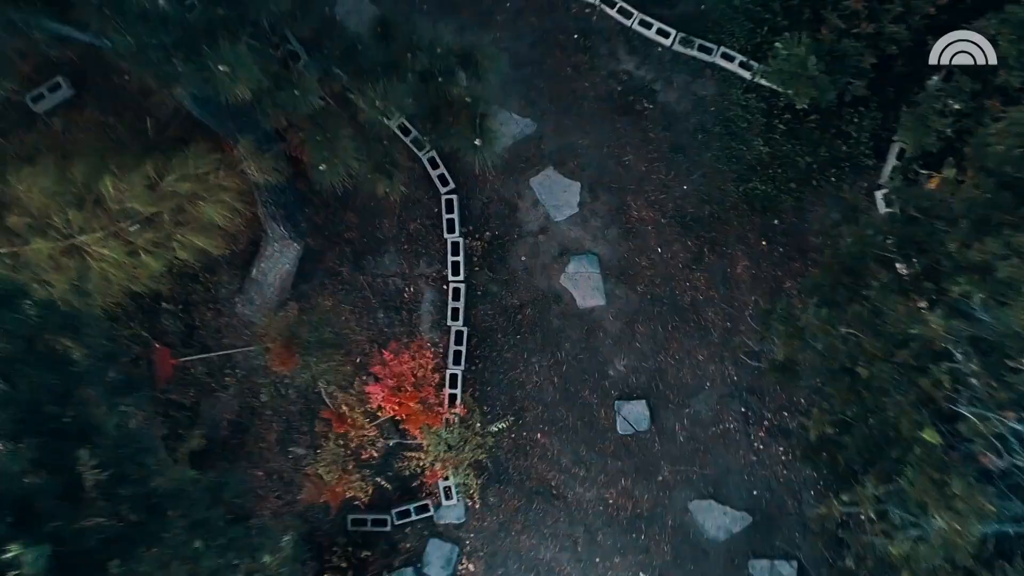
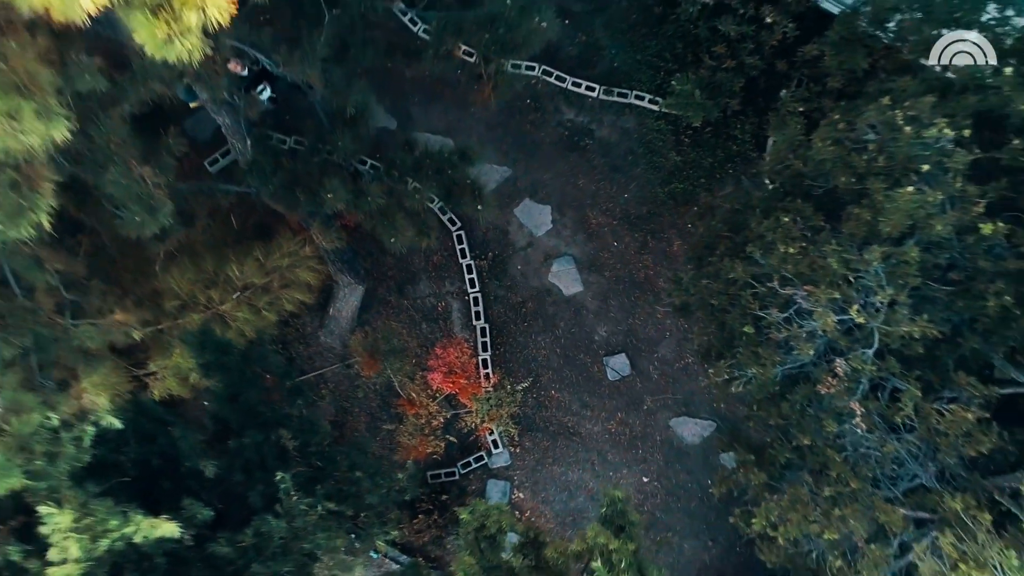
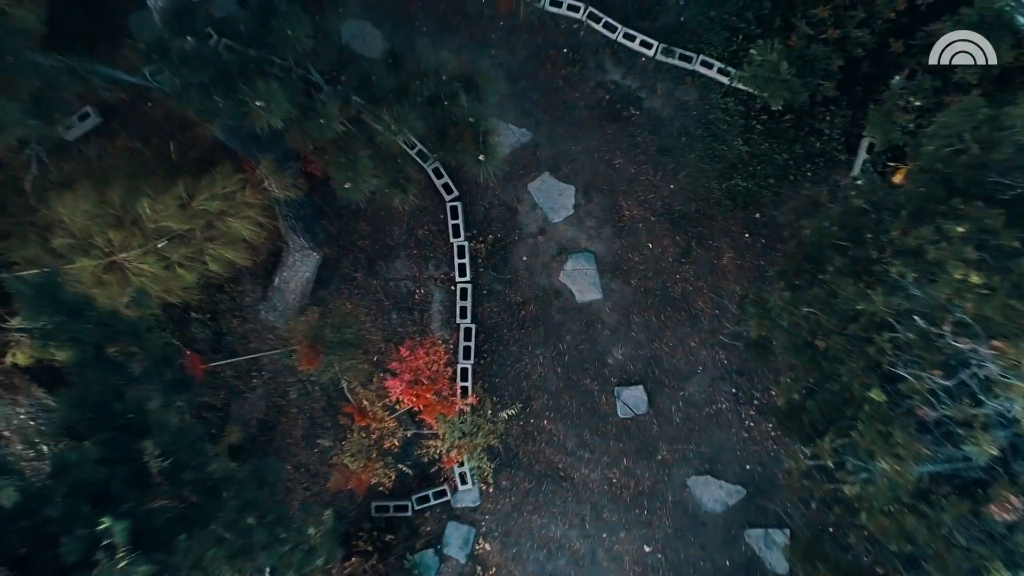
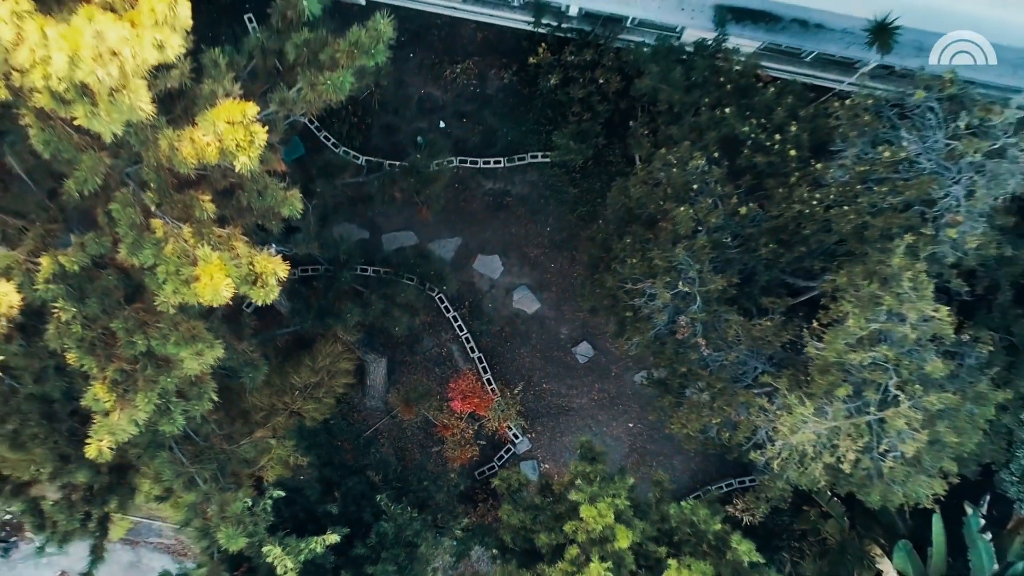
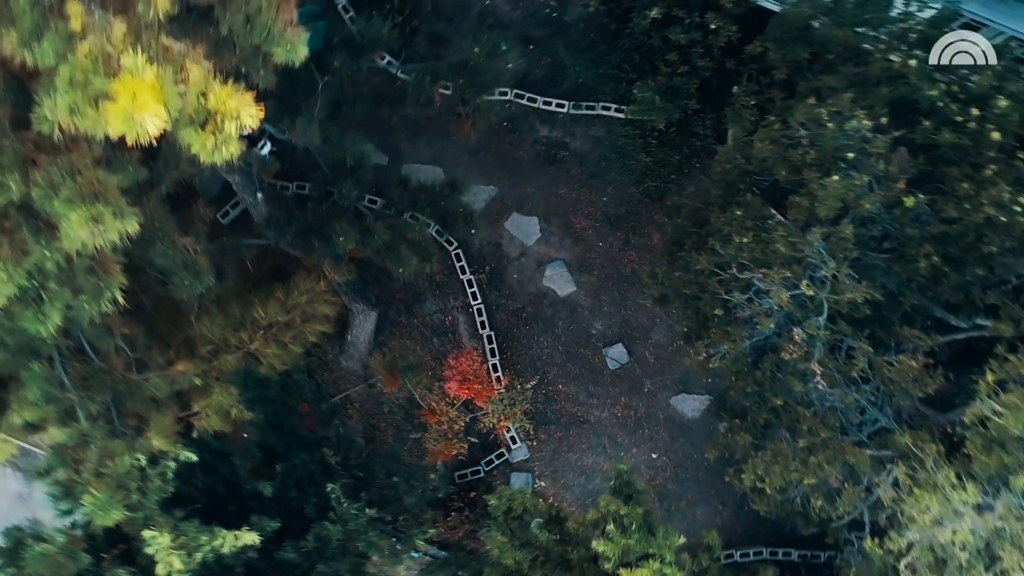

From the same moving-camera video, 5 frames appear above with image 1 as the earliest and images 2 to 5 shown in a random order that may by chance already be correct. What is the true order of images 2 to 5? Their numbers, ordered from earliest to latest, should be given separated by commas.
3, 2, 5, 4
